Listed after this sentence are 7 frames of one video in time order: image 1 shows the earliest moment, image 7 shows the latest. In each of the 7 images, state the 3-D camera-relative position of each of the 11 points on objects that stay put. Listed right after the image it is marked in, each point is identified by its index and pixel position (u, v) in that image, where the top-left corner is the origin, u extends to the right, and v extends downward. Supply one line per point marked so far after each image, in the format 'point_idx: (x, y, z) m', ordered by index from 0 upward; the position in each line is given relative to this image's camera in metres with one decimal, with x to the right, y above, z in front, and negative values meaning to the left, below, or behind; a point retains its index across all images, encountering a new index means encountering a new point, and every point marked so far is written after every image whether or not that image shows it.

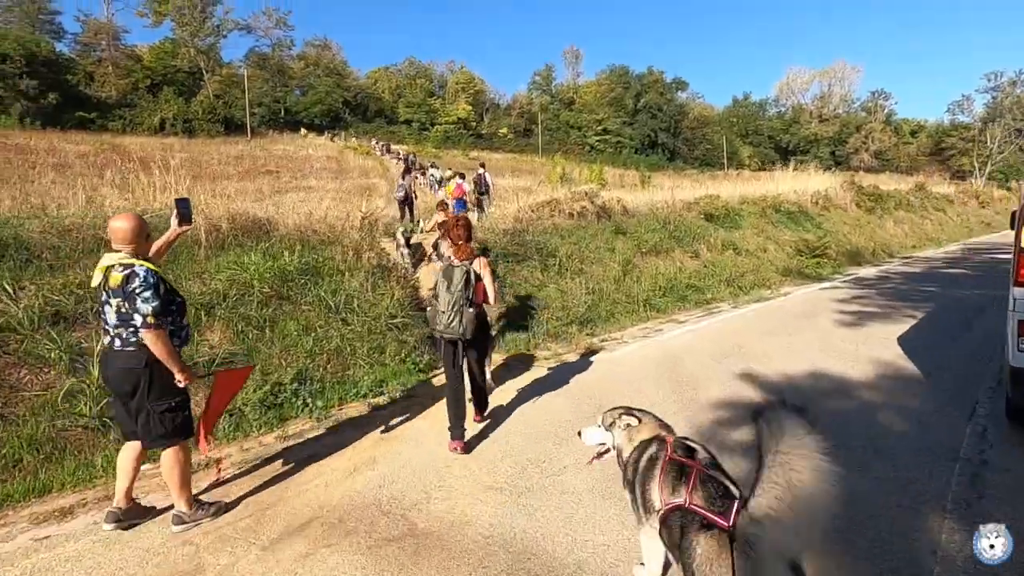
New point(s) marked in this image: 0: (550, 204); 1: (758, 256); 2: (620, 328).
0: (+1.1, +2.5, +15.6) m
1: (+8.3, +1.1, +18.0) m
2: (+2.2, -0.8, +10.7) m
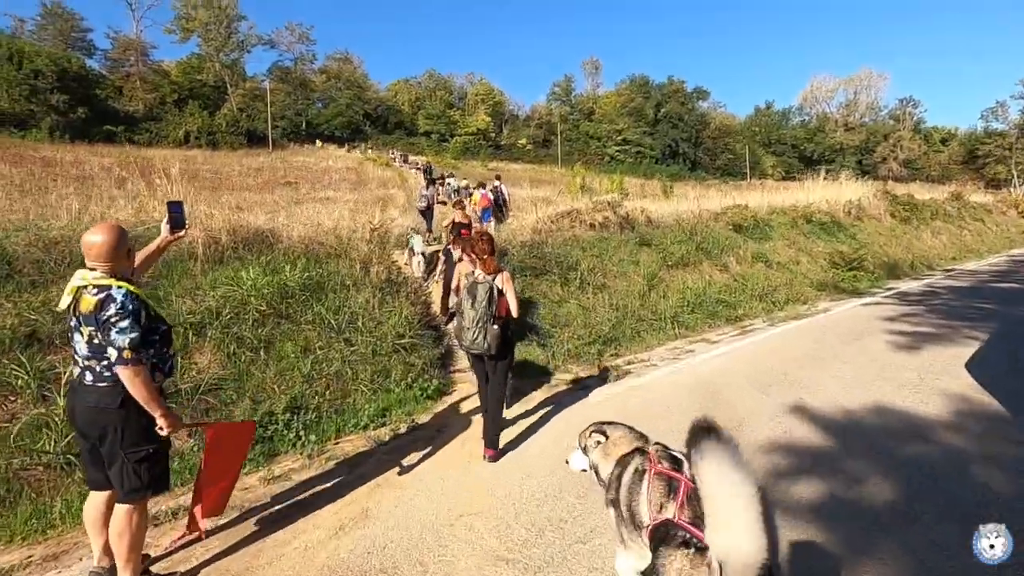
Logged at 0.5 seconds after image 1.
0: (+1.6, +2.0, +14.8) m
1: (+8.9, +0.6, +17.0) m
2: (+2.5, -1.1, +9.9) m
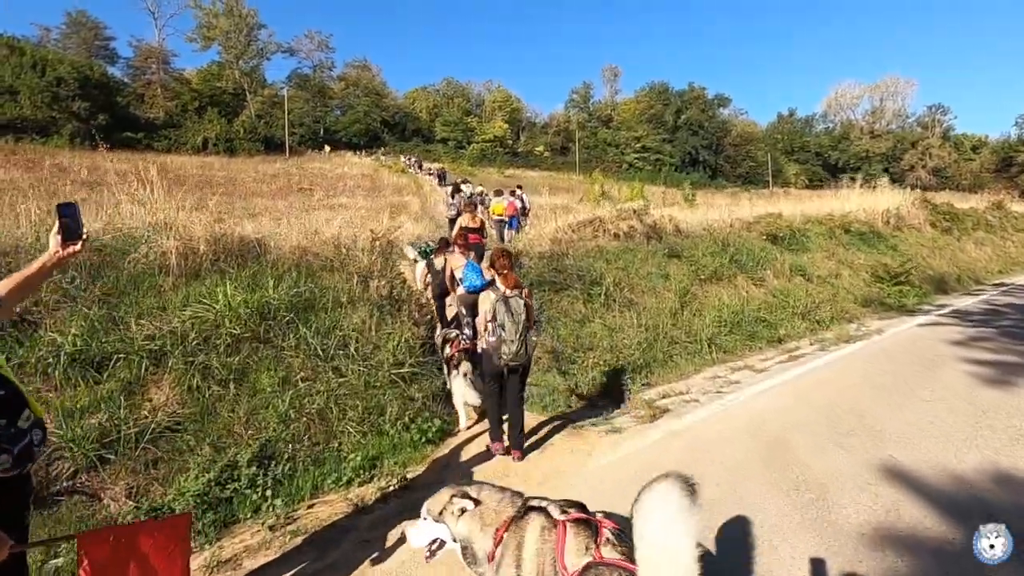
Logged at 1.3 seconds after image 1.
0: (+2.1, +1.7, +13.7) m
1: (+9.4, +0.1, +15.6) m
2: (+2.8, -1.4, +8.7) m
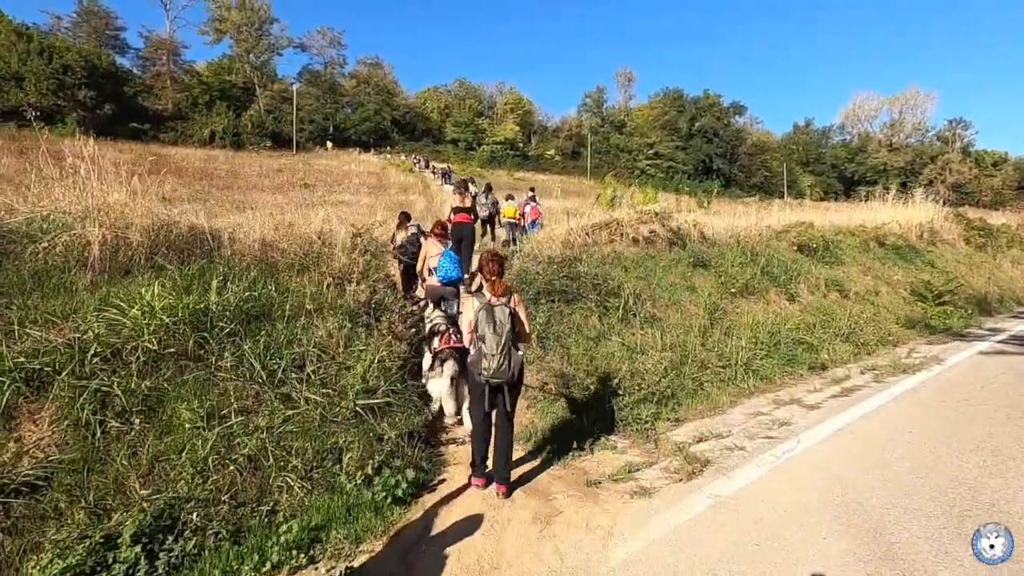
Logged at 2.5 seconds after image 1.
0: (+2.2, +1.4, +12.3) m
1: (+9.5, -0.4, +14.1) m
2: (+2.8, -1.7, +7.3) m
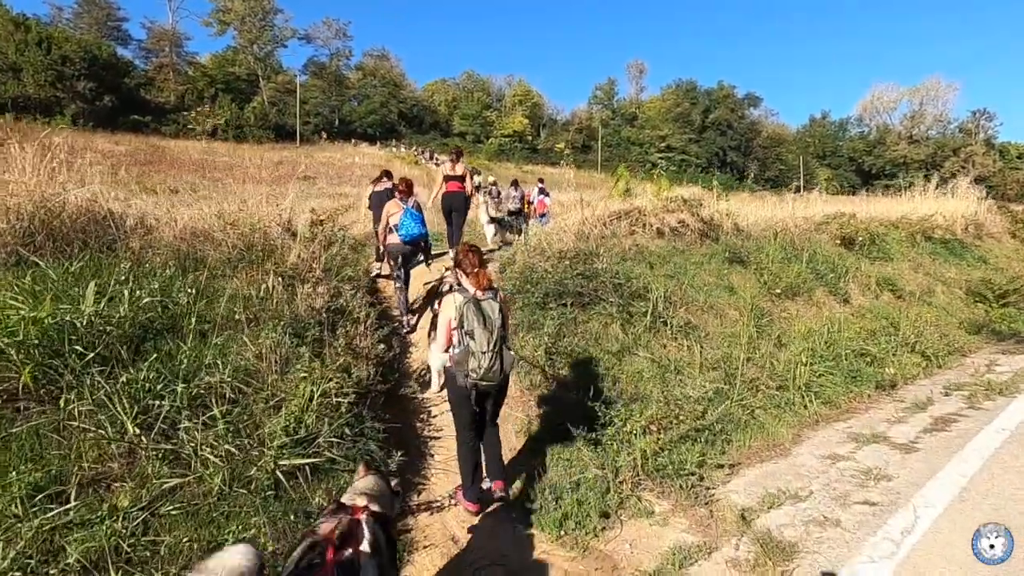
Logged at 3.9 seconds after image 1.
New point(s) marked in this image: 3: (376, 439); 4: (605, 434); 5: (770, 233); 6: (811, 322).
0: (+2.3, +1.4, +10.6) m
1: (+9.6, -0.3, +12.3) m
2: (+2.8, -1.7, +5.6) m
3: (-1.0, -1.2, +4.2) m
4: (+0.9, -1.4, +5.3) m
5: (+5.9, +1.3, +12.3) m
6: (+5.0, -0.5, +8.9) m
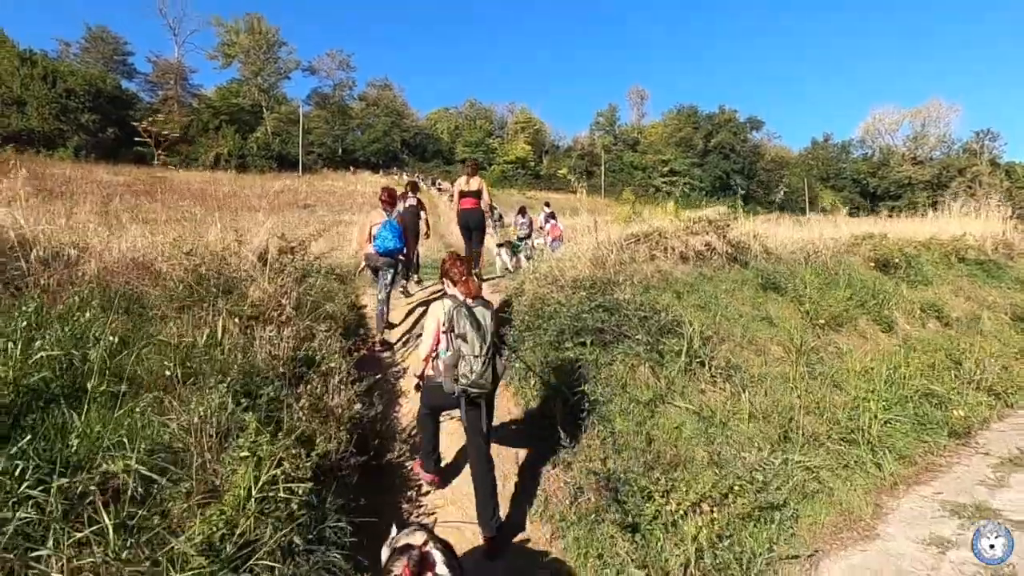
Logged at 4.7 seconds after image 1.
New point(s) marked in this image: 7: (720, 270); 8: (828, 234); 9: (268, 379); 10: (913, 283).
0: (+2.4, +0.9, +9.5) m
1: (+9.7, -0.9, +11.1) m
2: (+2.9, -2.0, +4.4) m
3: (-1.0, -1.5, +3.1) m
4: (+1.0, -1.8, +4.1) m
5: (+6.1, +0.7, +11.2) m
6: (+5.1, -1.0, +7.7) m
7: (+3.6, +0.3, +9.2) m
8: (+8.4, +1.4, +14.2) m
9: (-1.8, -0.7, +4.0) m
10: (+9.5, +0.1, +12.6) m
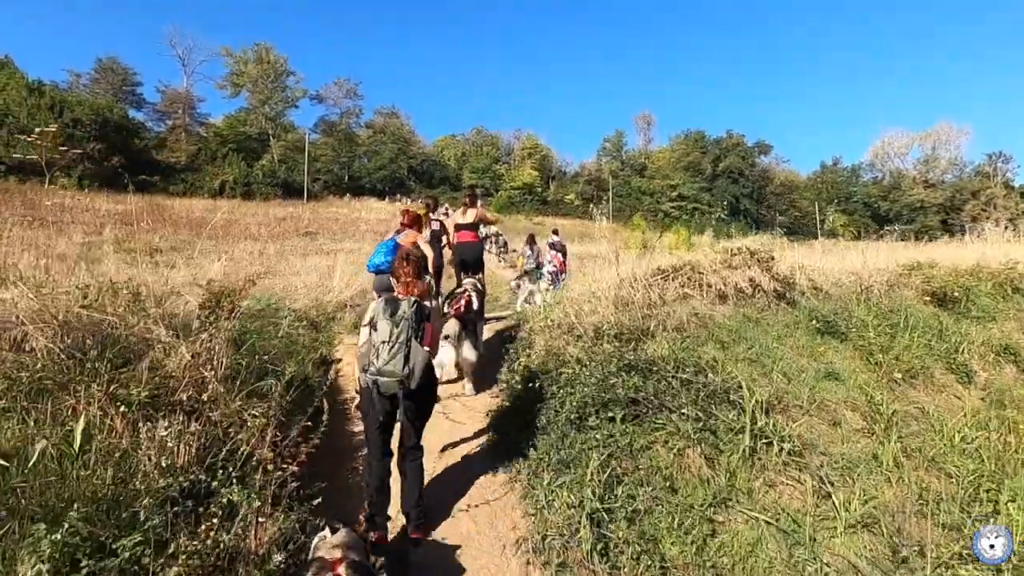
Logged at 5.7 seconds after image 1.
0: (+2.5, +0.2, +8.1) m
1: (+9.9, -1.6, +9.6) m
2: (+2.9, -2.4, +2.9) m
3: (-0.9, -1.8, +1.6) m
4: (+1.1, -2.2, +2.6) m
5: (+6.2, -0.1, +9.8) m
6: (+5.2, -1.5, +6.2) m
7: (+3.7, -0.3, +7.8) m
8: (+8.6, +0.6, +12.8) m
9: (-1.8, -1.1, +2.6) m
10: (+9.7, -0.6, +11.1) m
